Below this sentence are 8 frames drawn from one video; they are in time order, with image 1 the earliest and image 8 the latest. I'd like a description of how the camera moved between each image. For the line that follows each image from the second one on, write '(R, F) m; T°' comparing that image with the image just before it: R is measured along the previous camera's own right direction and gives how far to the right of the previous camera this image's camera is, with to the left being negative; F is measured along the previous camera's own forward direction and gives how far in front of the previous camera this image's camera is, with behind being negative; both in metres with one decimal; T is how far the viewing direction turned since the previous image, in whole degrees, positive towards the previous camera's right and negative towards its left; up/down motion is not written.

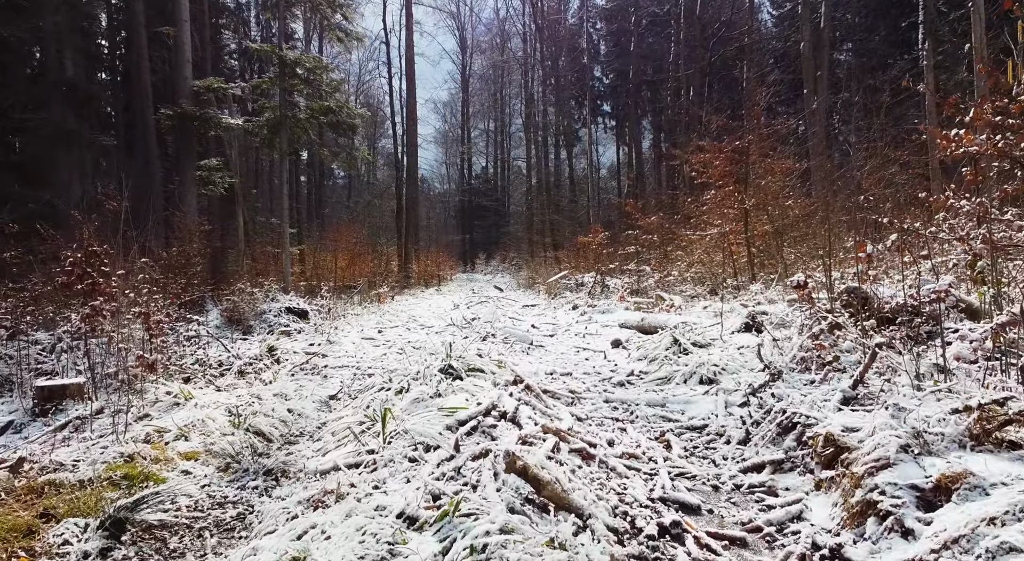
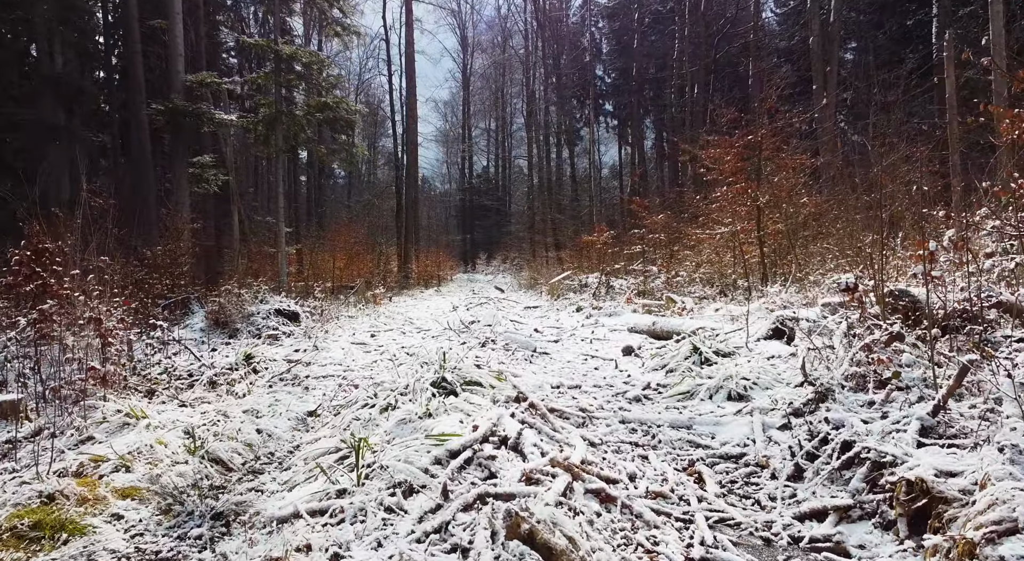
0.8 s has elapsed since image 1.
(0.0, +0.4) m; 0°
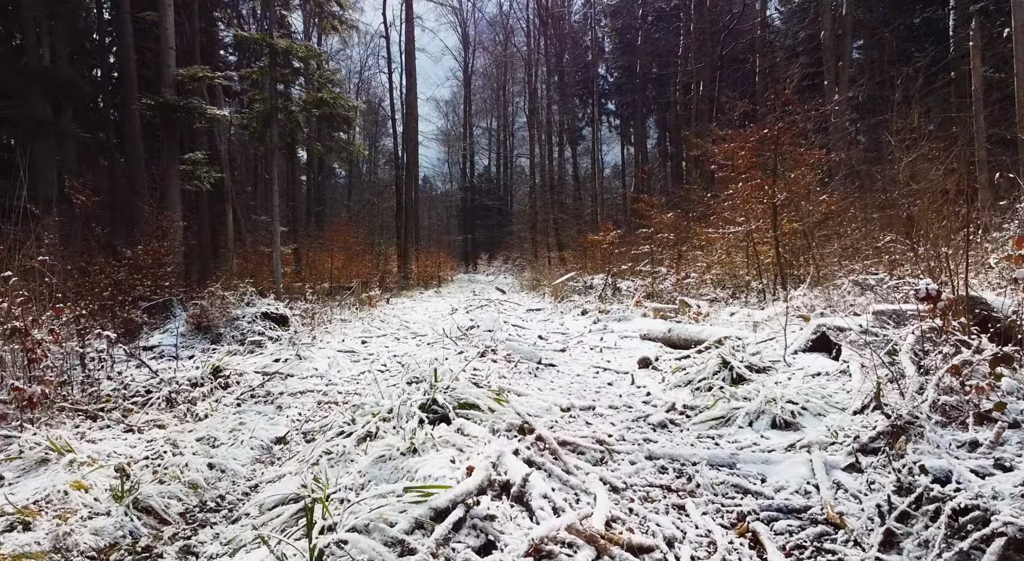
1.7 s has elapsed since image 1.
(0.0, +0.5) m; 0°
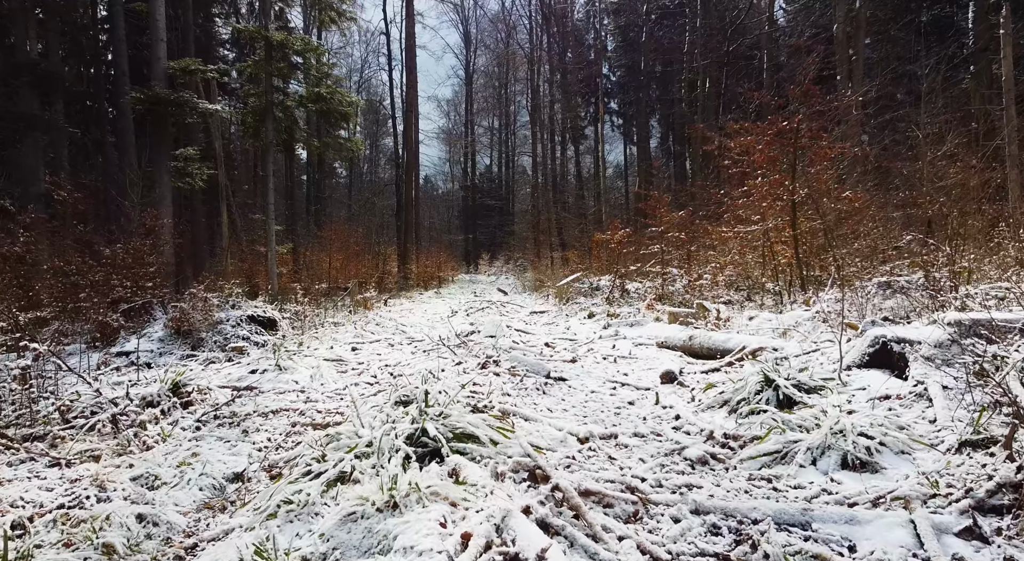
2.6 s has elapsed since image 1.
(0.0, +0.5) m; 0°
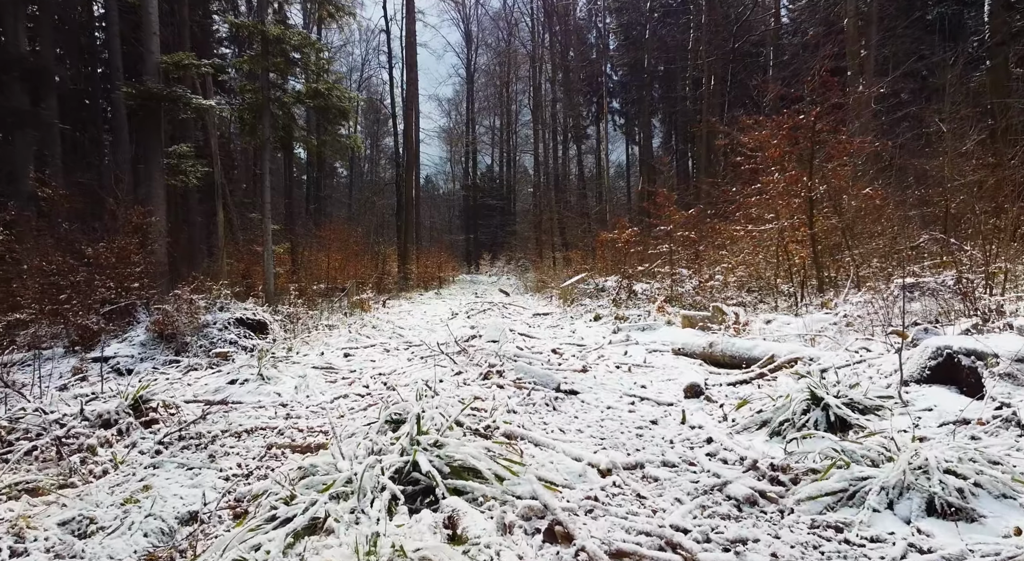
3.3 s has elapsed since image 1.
(0.0, +0.4) m; 0°
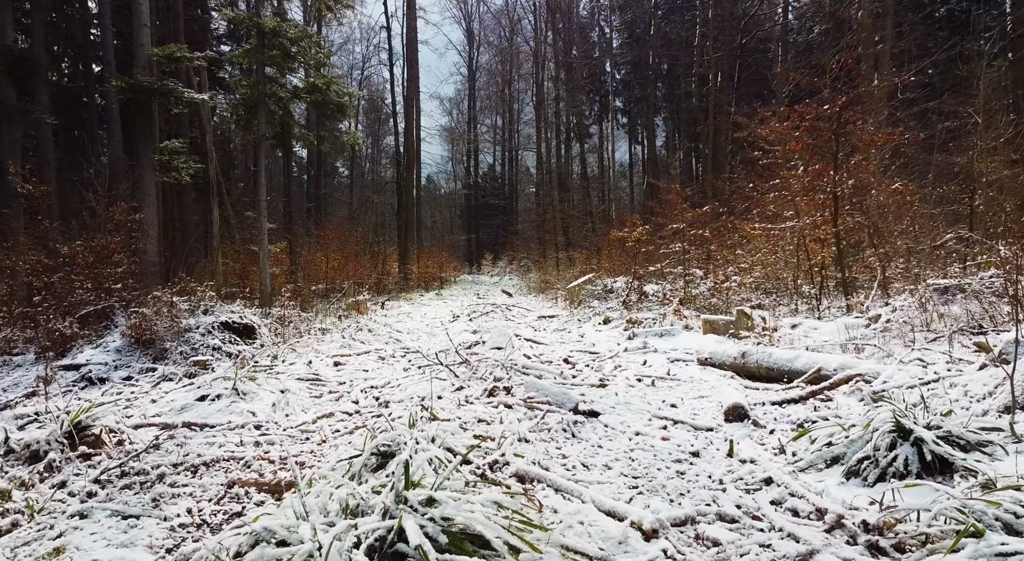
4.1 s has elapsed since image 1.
(0.0, +0.5) m; 0°
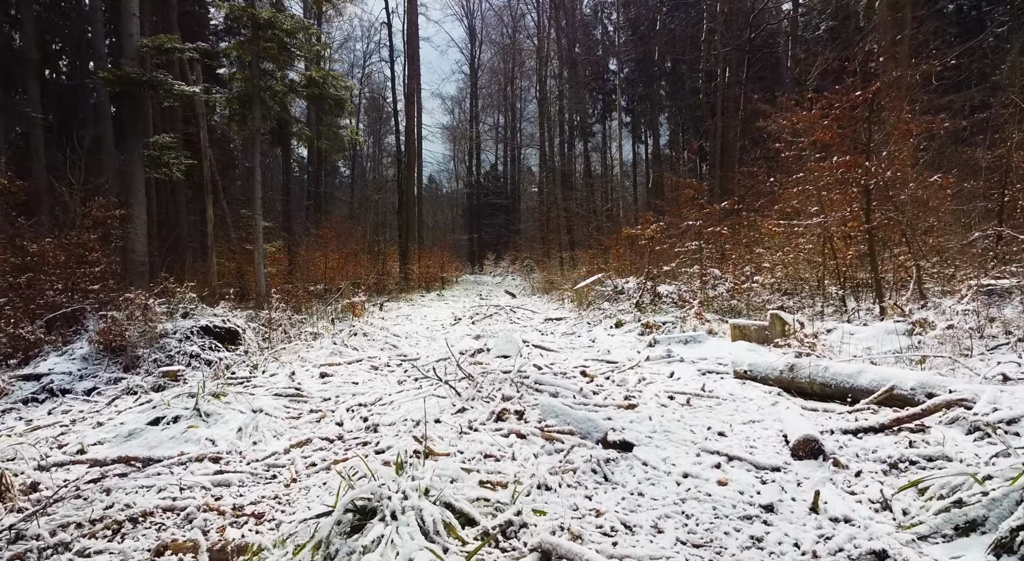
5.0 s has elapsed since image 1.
(0.0, +0.6) m; 0°
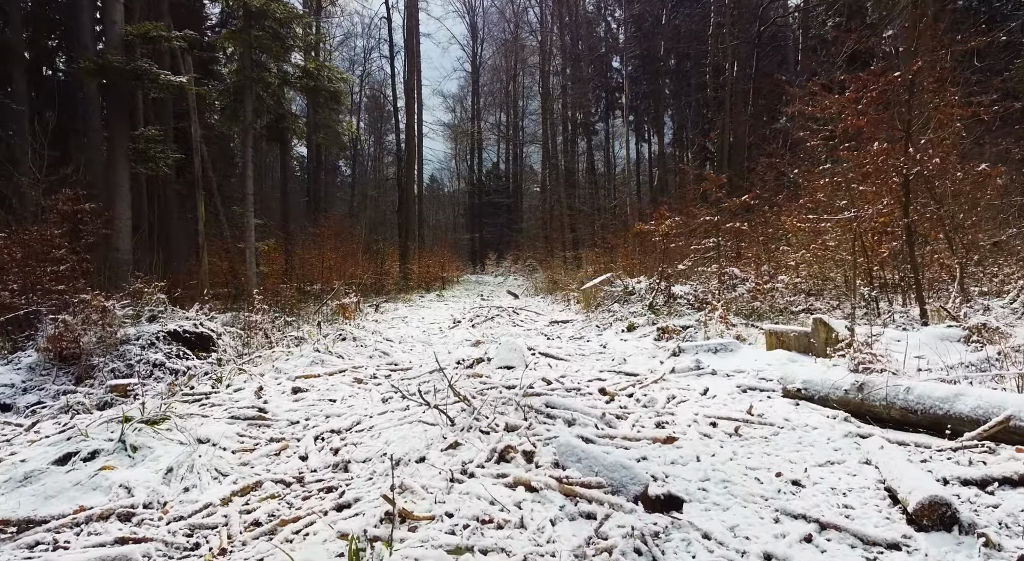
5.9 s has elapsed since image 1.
(0.0, +0.6) m; 0°
